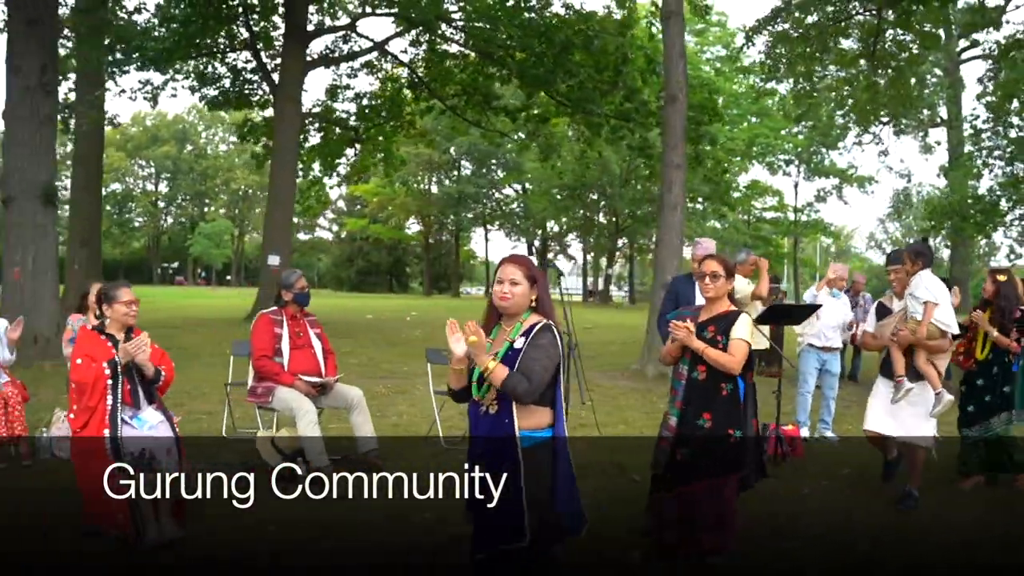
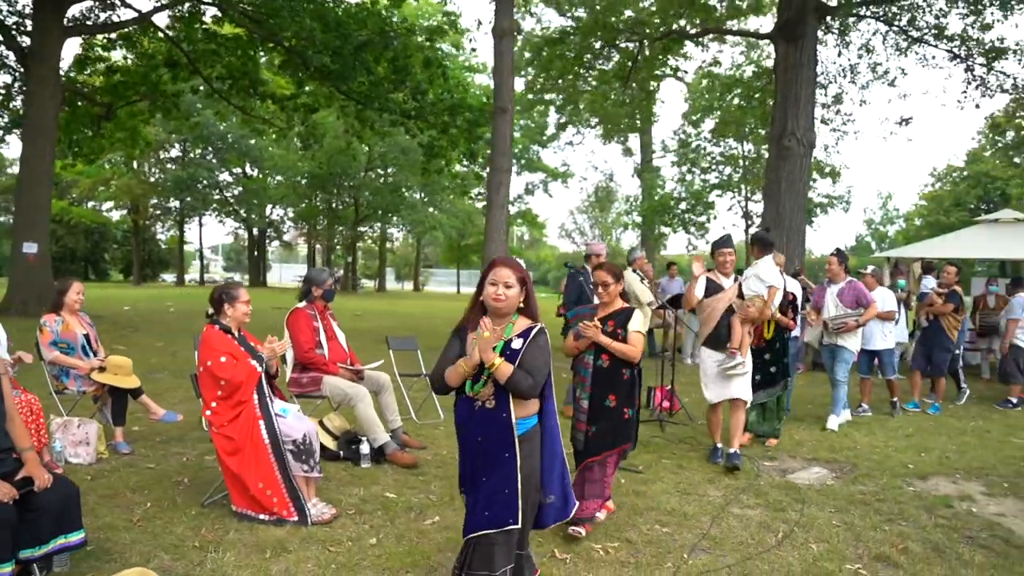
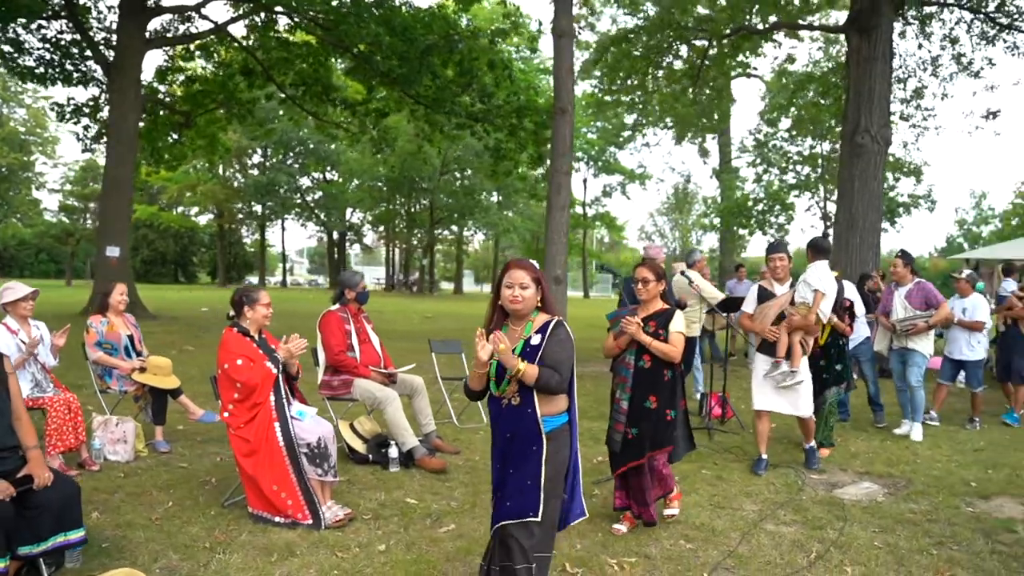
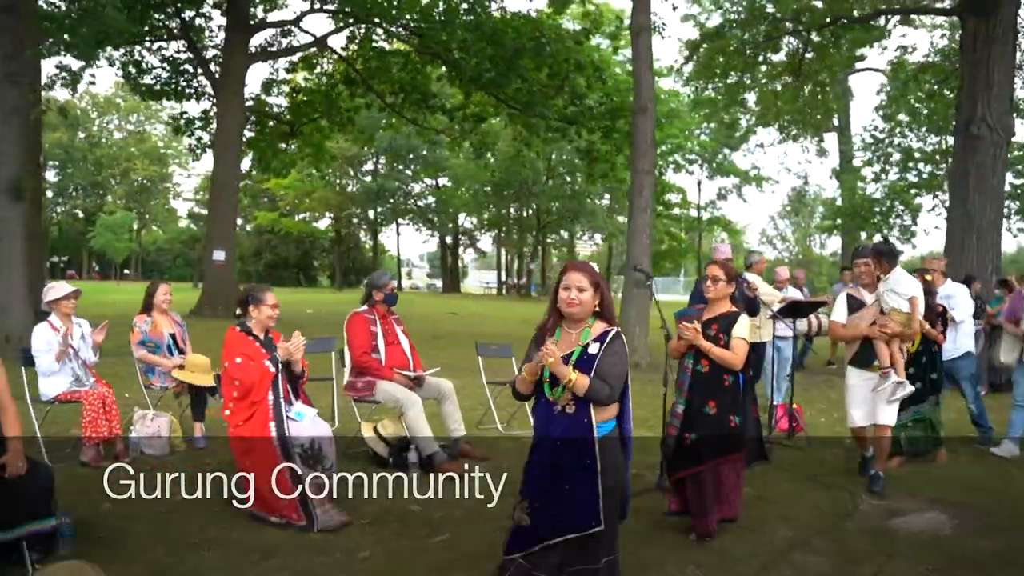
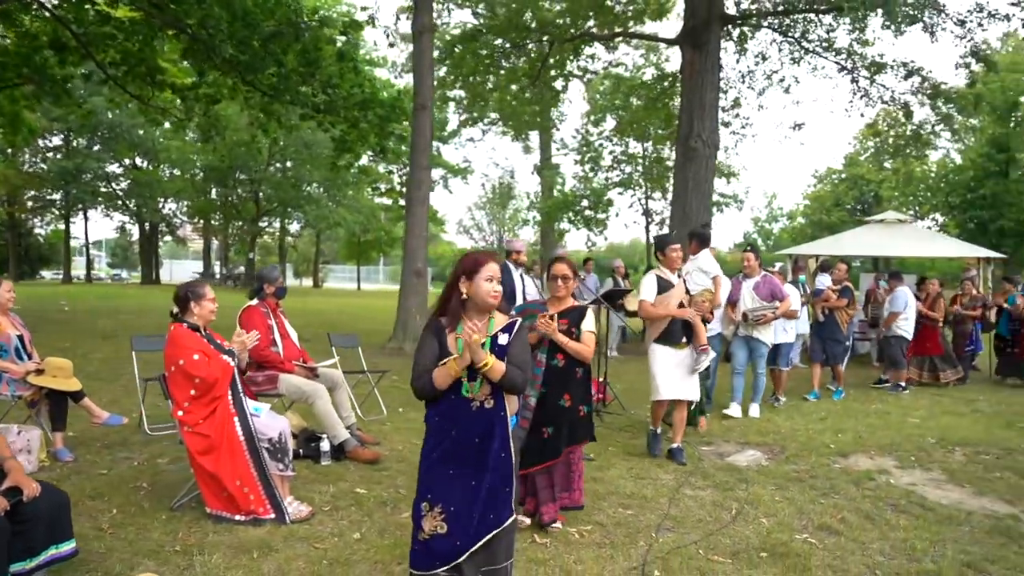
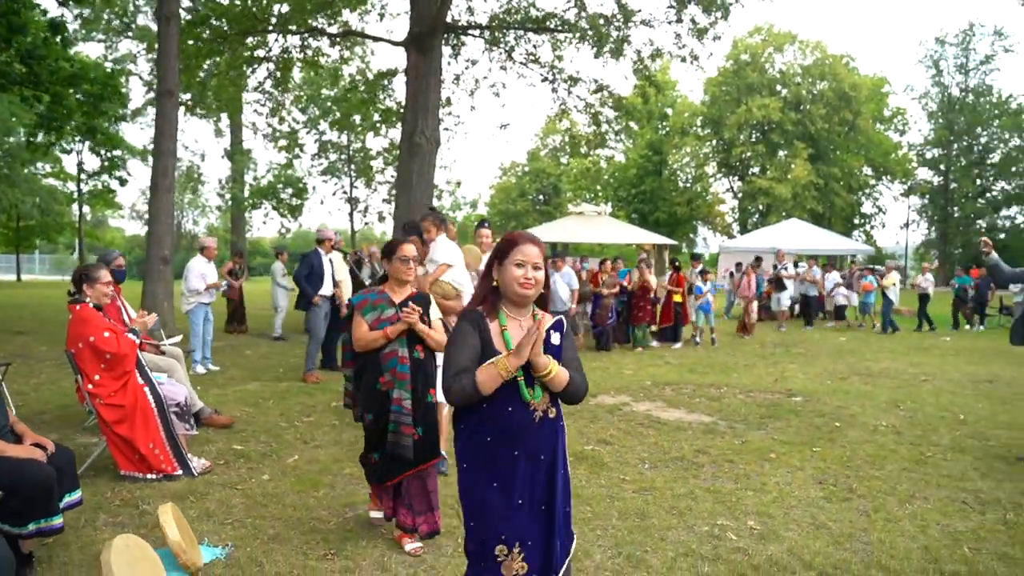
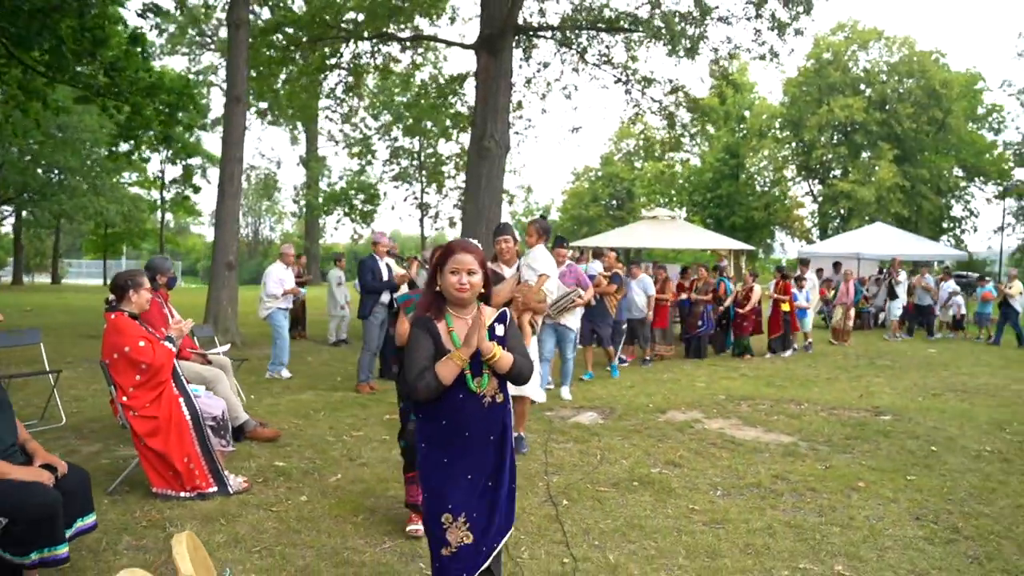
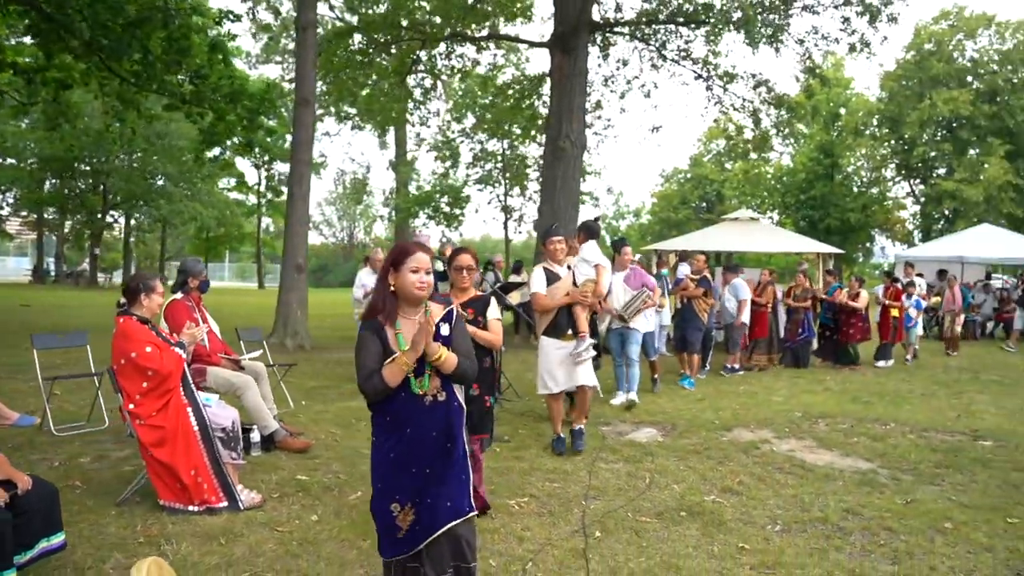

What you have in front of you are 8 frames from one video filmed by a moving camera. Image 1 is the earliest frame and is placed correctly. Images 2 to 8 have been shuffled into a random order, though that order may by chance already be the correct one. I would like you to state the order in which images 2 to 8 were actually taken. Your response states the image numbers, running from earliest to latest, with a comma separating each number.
4, 3, 2, 5, 8, 7, 6
